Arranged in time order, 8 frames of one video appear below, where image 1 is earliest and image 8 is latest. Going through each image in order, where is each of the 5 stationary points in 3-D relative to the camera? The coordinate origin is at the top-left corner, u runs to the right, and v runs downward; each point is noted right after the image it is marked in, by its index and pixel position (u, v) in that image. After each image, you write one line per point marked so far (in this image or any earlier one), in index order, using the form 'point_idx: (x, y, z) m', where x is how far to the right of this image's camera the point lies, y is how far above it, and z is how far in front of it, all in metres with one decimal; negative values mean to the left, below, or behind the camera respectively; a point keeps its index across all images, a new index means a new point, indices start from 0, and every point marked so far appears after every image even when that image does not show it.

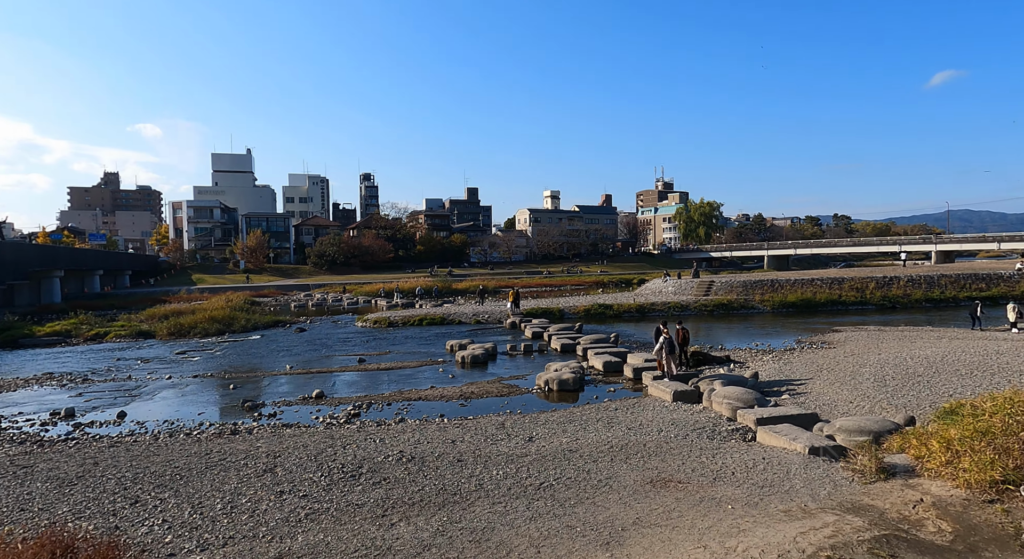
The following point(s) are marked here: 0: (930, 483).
0: (+3.4, -1.6, +5.0) m
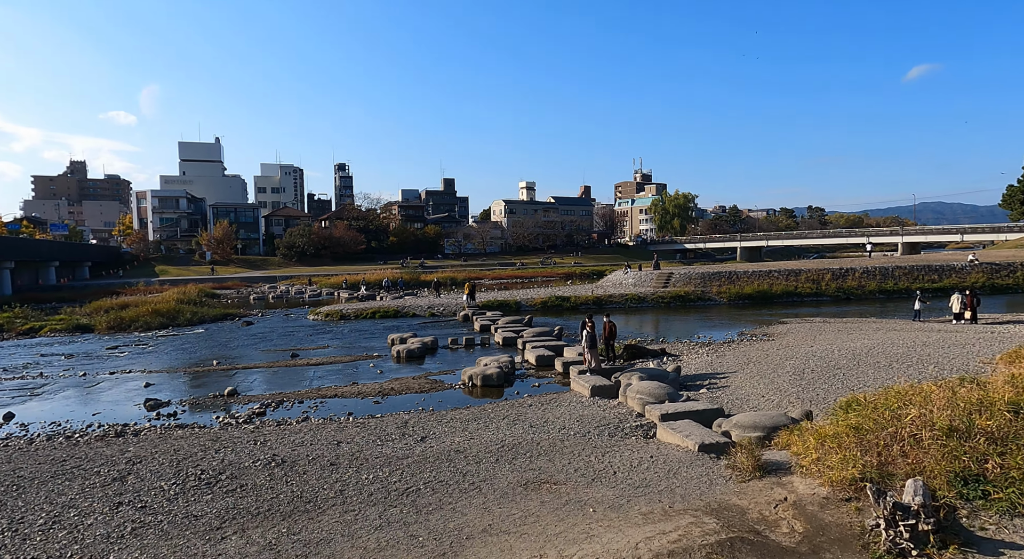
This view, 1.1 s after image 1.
0: (+2.3, -1.6, +5.0) m
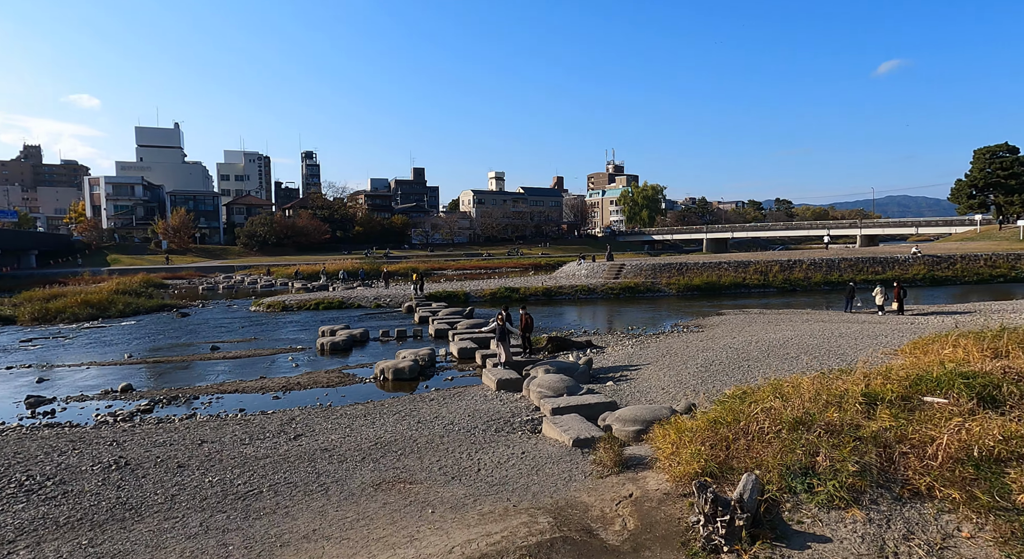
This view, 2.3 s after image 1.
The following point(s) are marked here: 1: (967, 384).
0: (+1.1, -1.6, +5.0) m
1: (+4.9, -1.1, +6.7) m
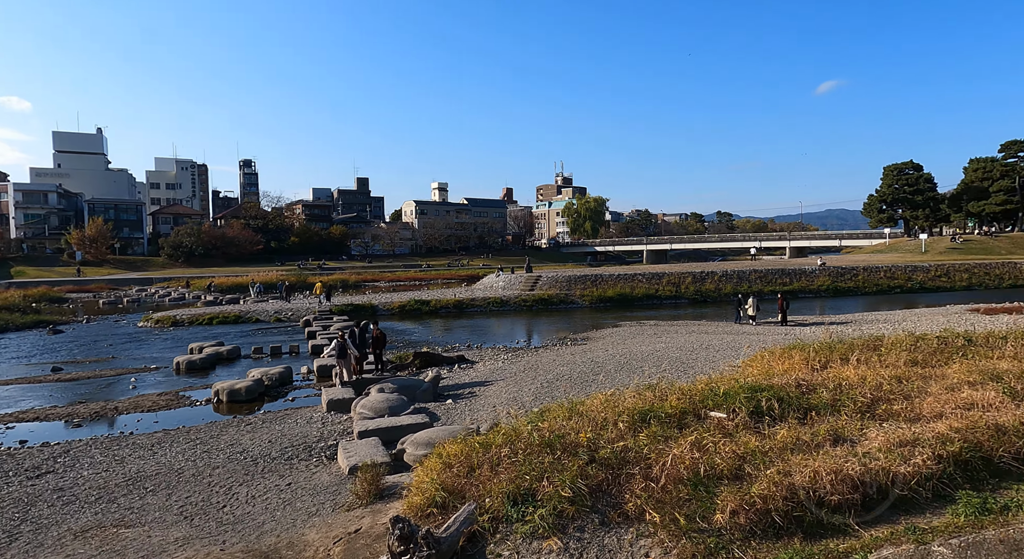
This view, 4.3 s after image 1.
0: (-0.9, -1.7, +4.8) m
1: (+2.6, -1.3, +6.9) m
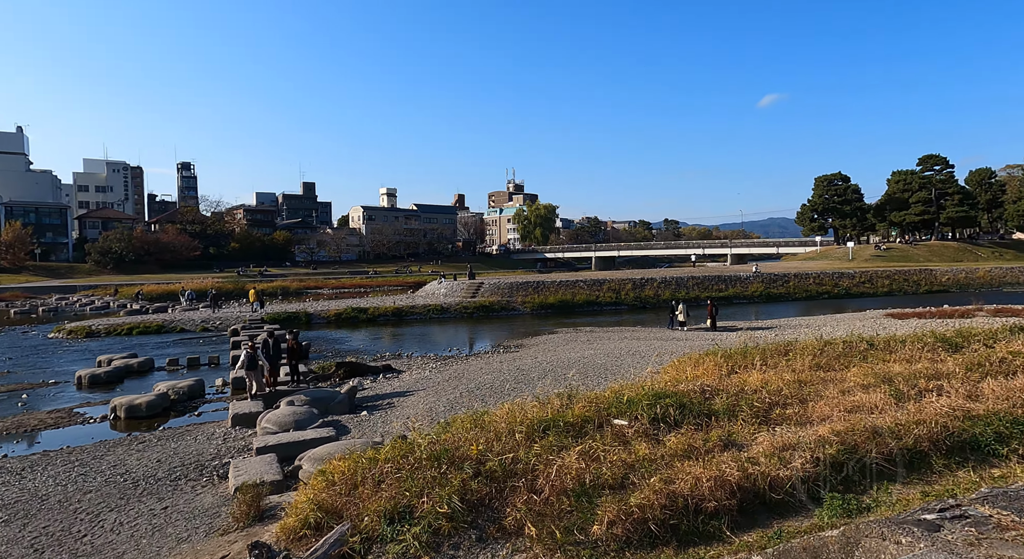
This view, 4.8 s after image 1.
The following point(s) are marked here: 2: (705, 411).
0: (-1.8, -1.8, +4.5) m
1: (+1.6, -1.4, +7.0) m
2: (+2.2, -1.5, +7.1) m
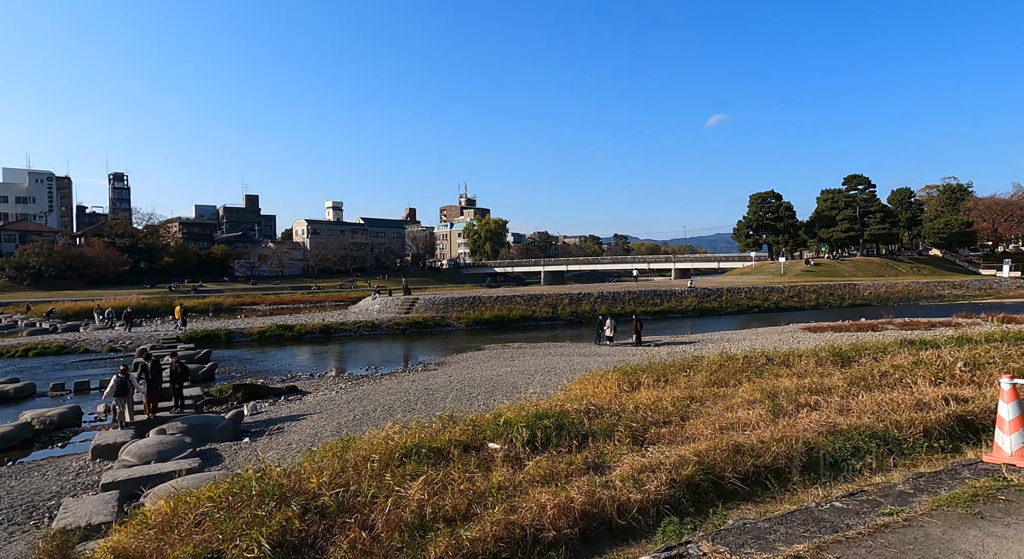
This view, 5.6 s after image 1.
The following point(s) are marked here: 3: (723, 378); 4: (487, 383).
0: (-2.9, -2.0, +4.1) m
1: (+0.2, -1.6, +6.9) m
2: (+0.8, -1.7, +7.1) m
3: (+4.4, -2.1, +13.1) m
4: (-0.8, -2.7, +15.9) m
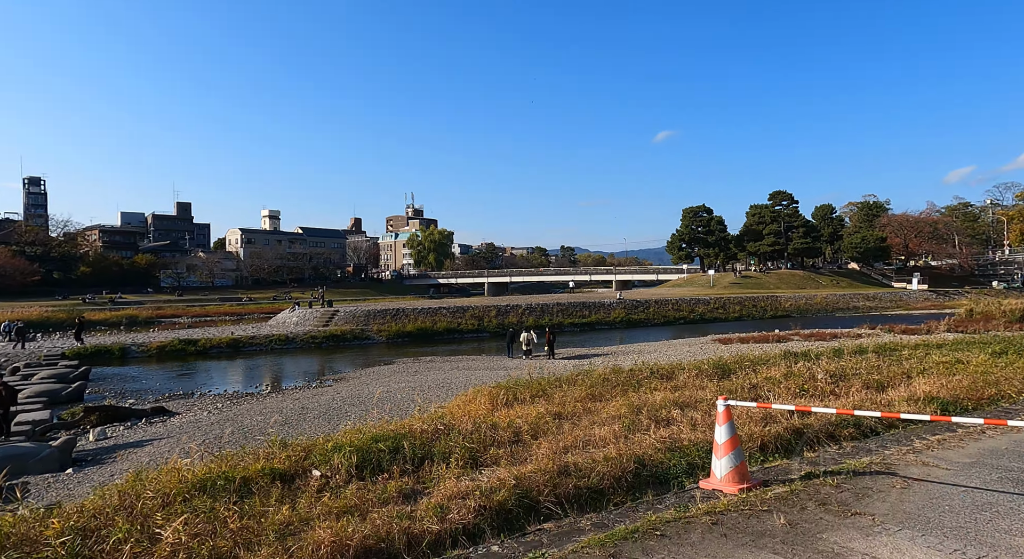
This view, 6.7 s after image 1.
0: (-4.3, -2.1, +3.3) m
1: (-1.6, -1.8, +6.5) m
2: (-1.0, -1.9, +6.8) m
3: (+1.8, -2.4, +13.2) m
4: (-3.6, -3.0, +15.3) m
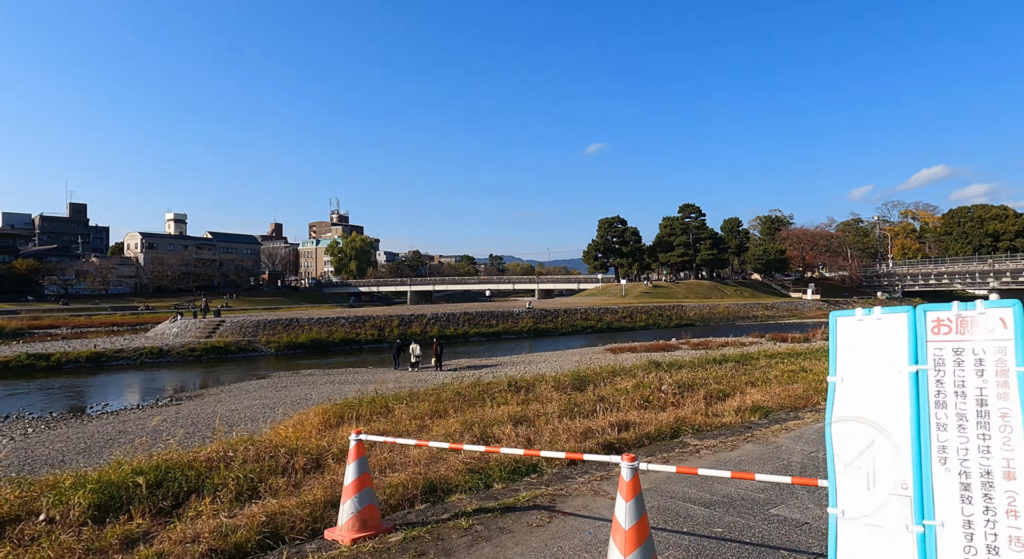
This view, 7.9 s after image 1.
0: (-5.9, -2.1, +2.2) m
1: (-3.8, -1.9, +5.7) m
2: (-3.2, -2.0, +6.1) m
3: (-1.4, -2.6, +12.9) m
4: (-7.2, -3.3, +14.1) m
